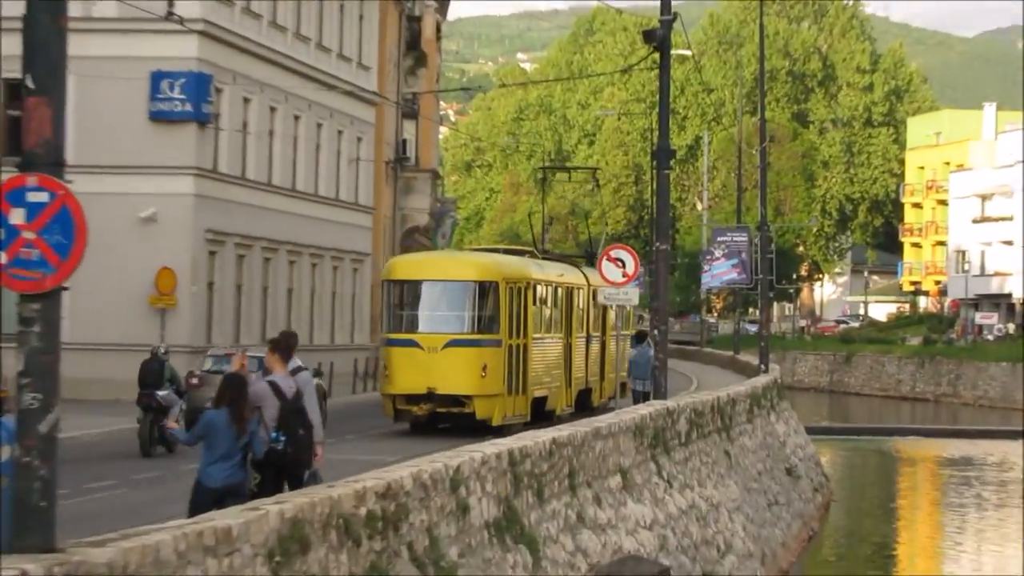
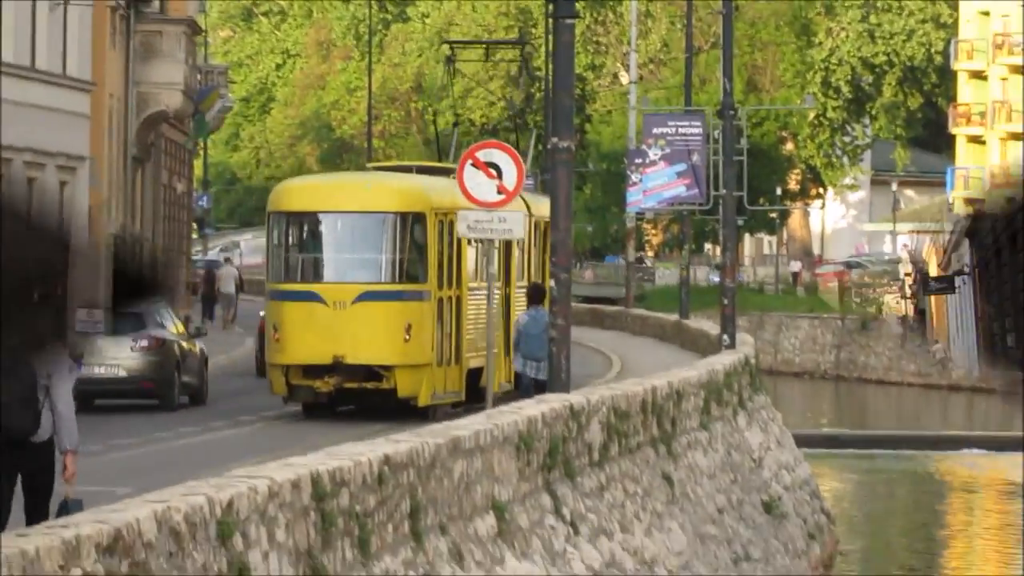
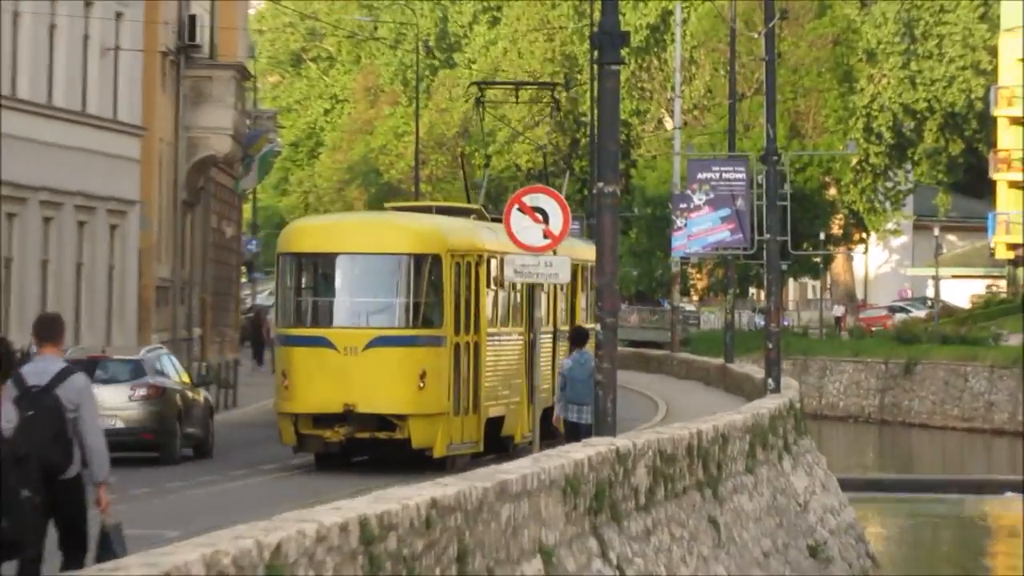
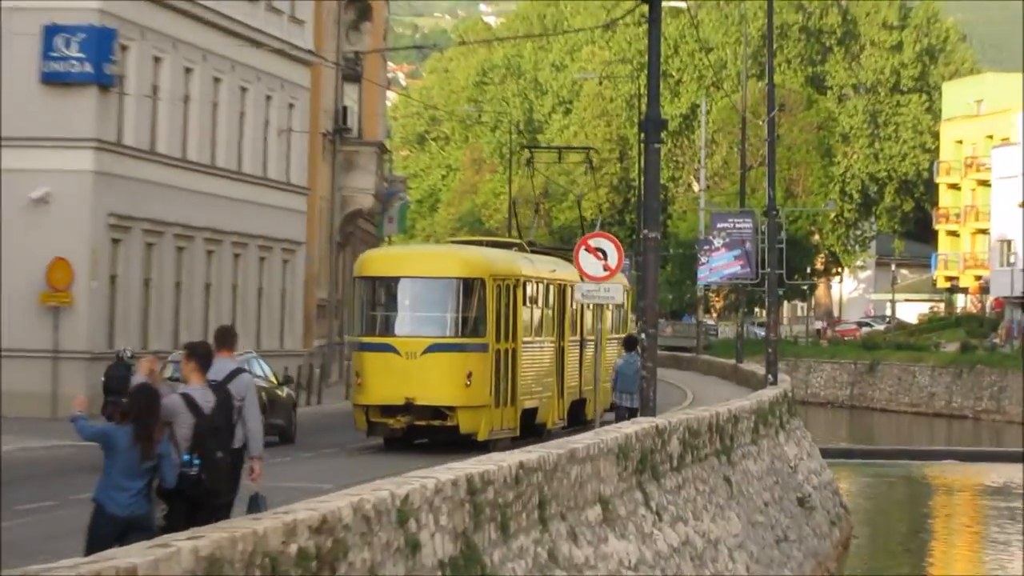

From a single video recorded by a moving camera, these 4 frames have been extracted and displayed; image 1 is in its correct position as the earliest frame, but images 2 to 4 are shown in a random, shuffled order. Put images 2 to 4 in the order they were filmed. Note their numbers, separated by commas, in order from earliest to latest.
4, 3, 2
